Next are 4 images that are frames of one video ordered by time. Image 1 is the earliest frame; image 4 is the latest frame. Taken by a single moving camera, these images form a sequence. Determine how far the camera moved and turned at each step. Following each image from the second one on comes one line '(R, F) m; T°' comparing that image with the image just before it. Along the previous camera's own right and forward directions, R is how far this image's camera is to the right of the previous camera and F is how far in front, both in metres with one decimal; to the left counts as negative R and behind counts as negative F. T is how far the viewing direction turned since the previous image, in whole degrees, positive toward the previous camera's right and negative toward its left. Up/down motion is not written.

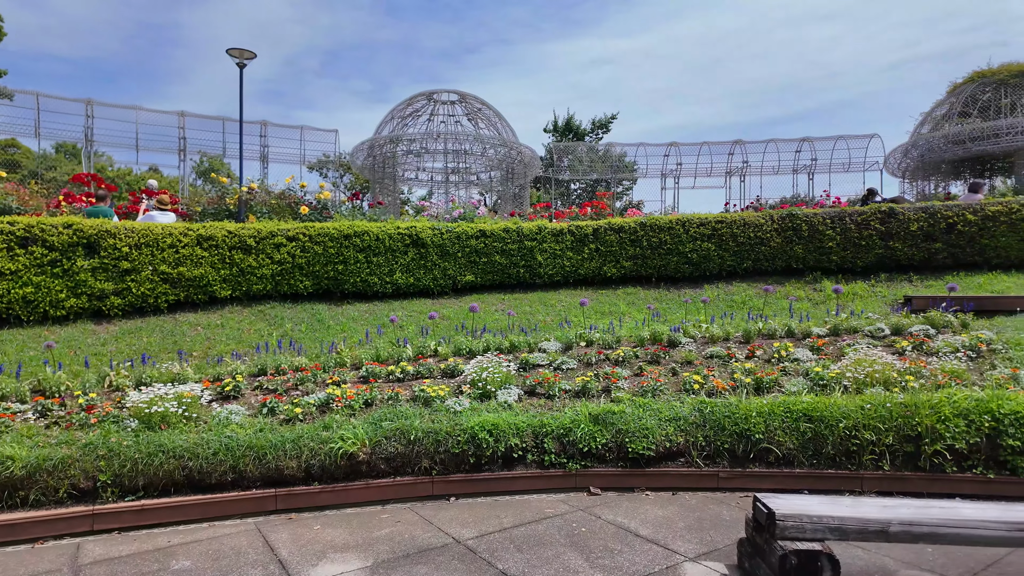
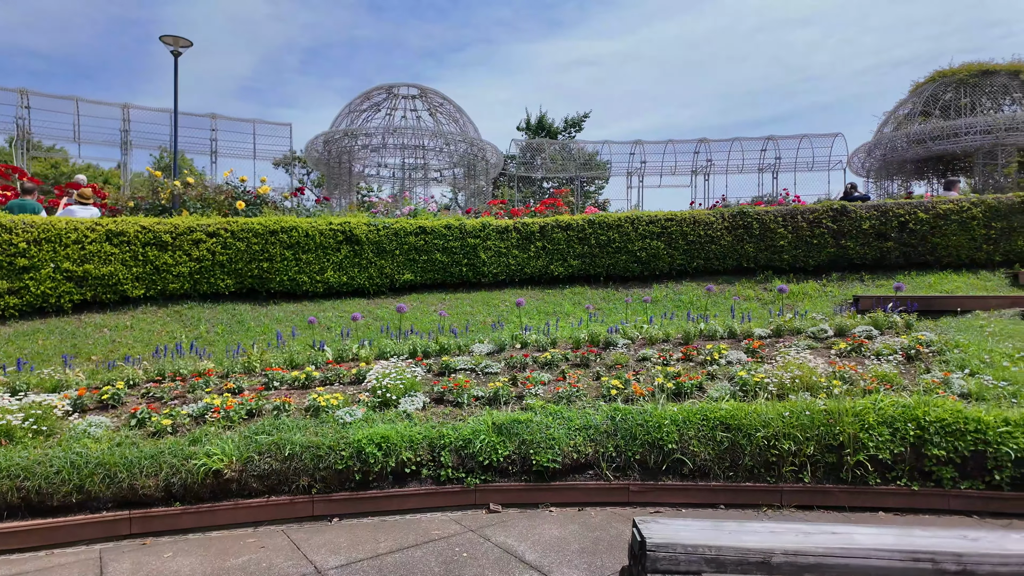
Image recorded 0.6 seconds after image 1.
(+0.6, +0.3) m; +2°
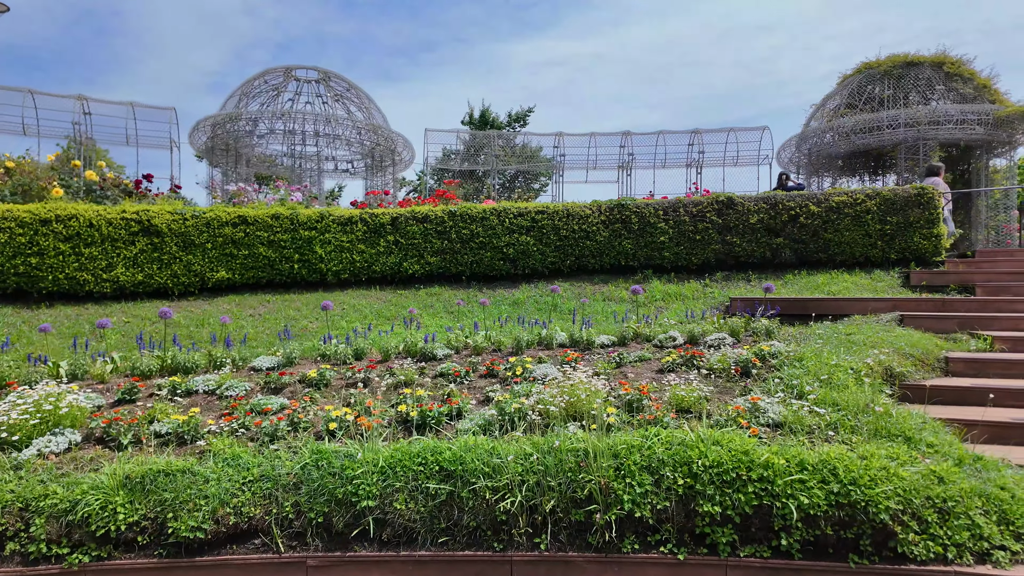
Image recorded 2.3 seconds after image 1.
(+1.6, +0.9) m; +3°
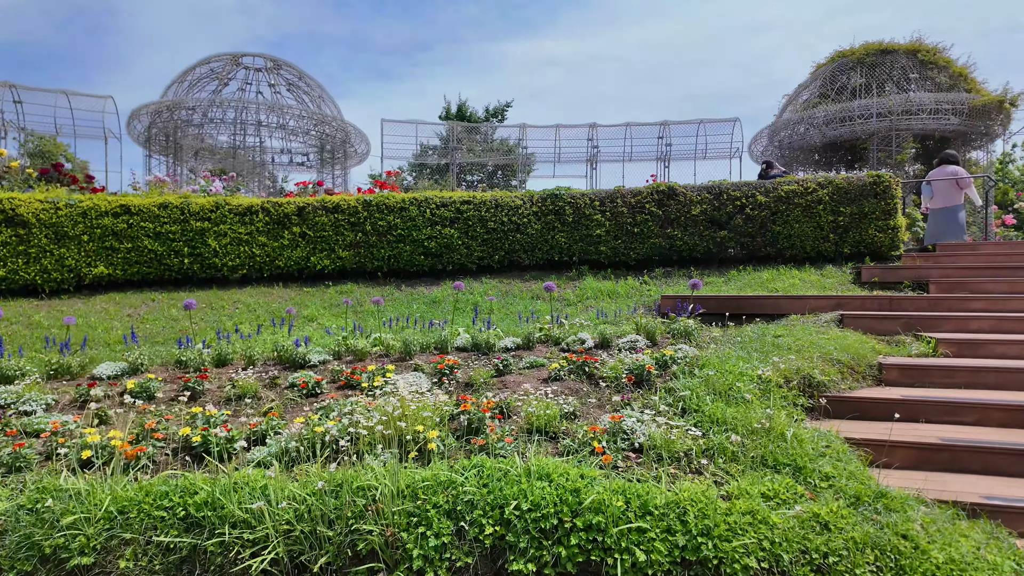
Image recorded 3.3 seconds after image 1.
(+0.9, +0.6) m; 0°
